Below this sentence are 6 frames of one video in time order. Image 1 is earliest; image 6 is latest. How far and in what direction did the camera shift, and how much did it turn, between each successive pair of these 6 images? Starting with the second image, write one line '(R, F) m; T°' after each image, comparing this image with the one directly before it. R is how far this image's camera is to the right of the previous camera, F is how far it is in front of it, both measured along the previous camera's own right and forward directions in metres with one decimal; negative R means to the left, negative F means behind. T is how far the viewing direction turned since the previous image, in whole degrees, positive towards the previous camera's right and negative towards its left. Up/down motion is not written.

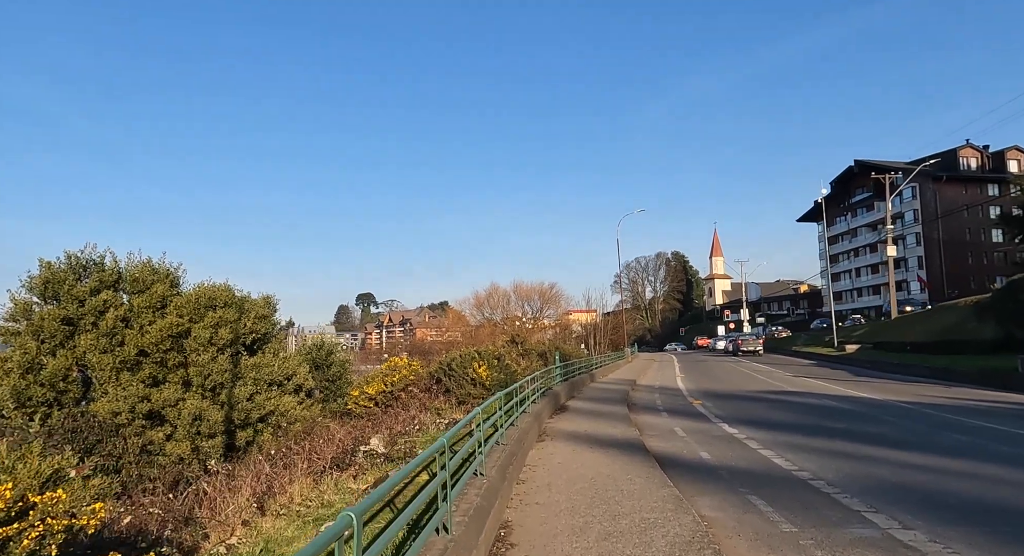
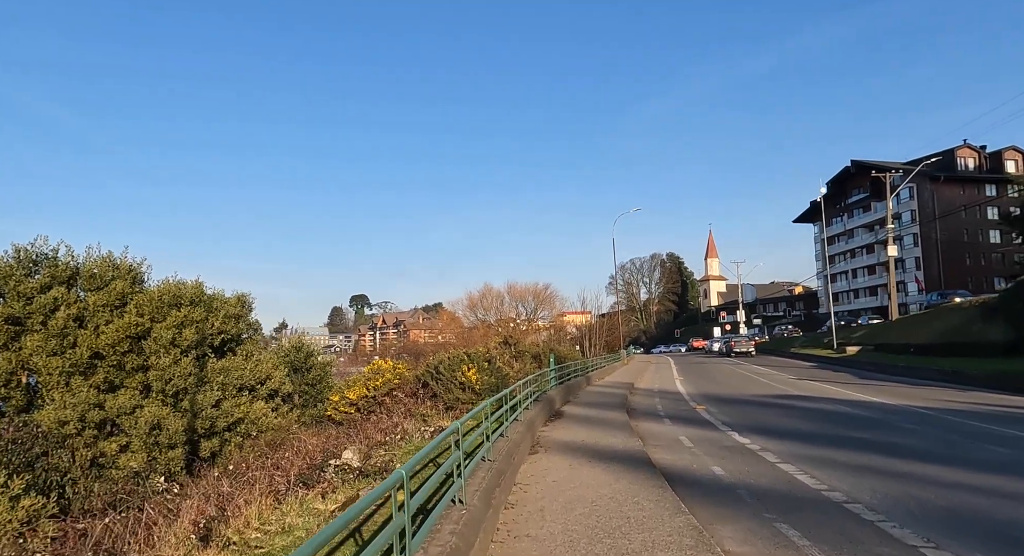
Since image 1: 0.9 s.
(+0.1, +1.3) m; 0°
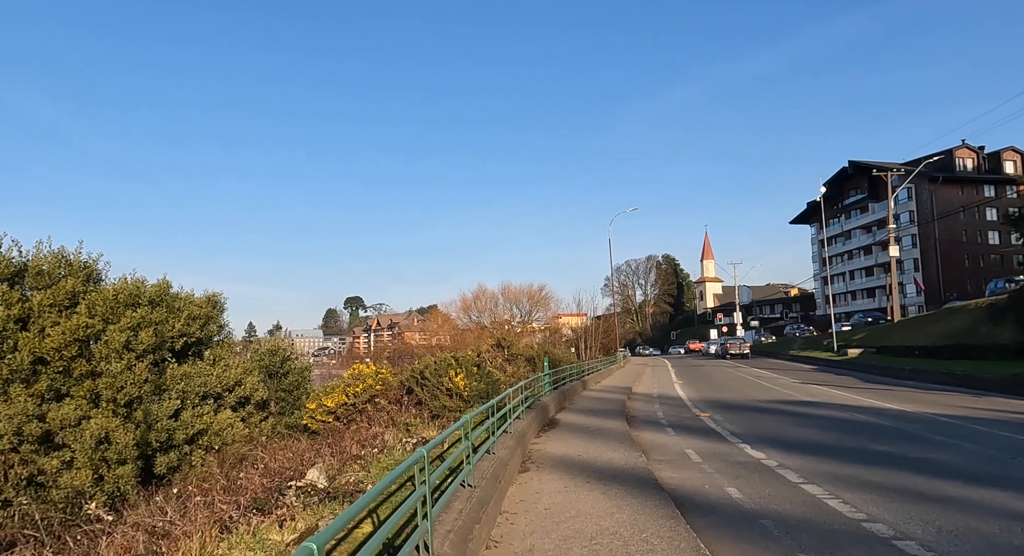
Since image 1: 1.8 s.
(+0.1, +1.4) m; 0°
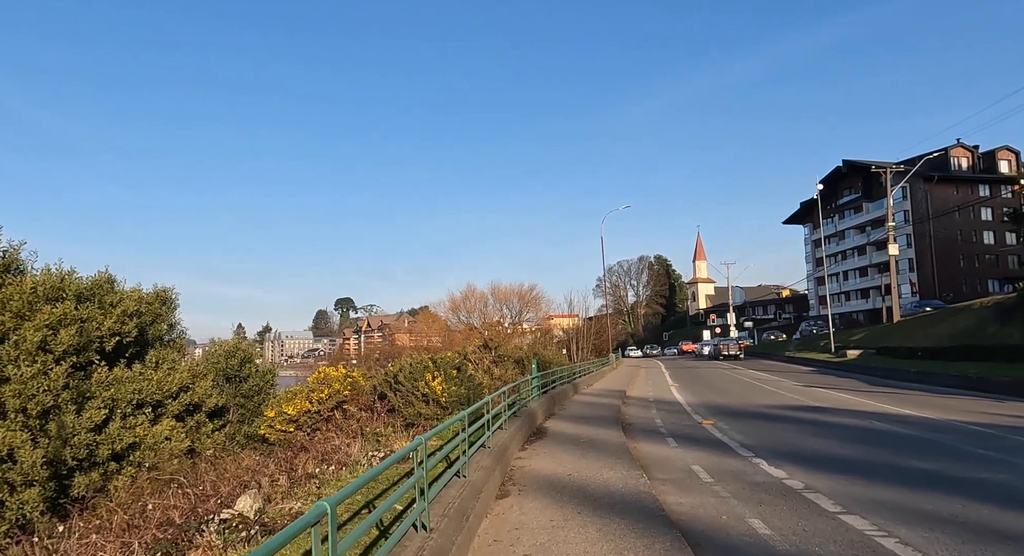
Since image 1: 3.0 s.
(+0.2, +1.8) m; +1°
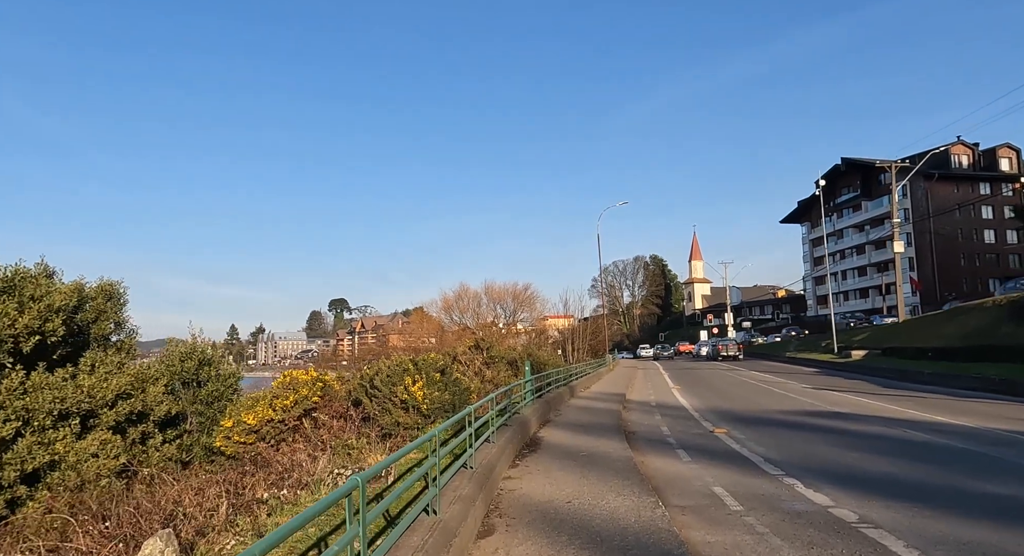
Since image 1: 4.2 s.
(+0.1, +1.9) m; 0°
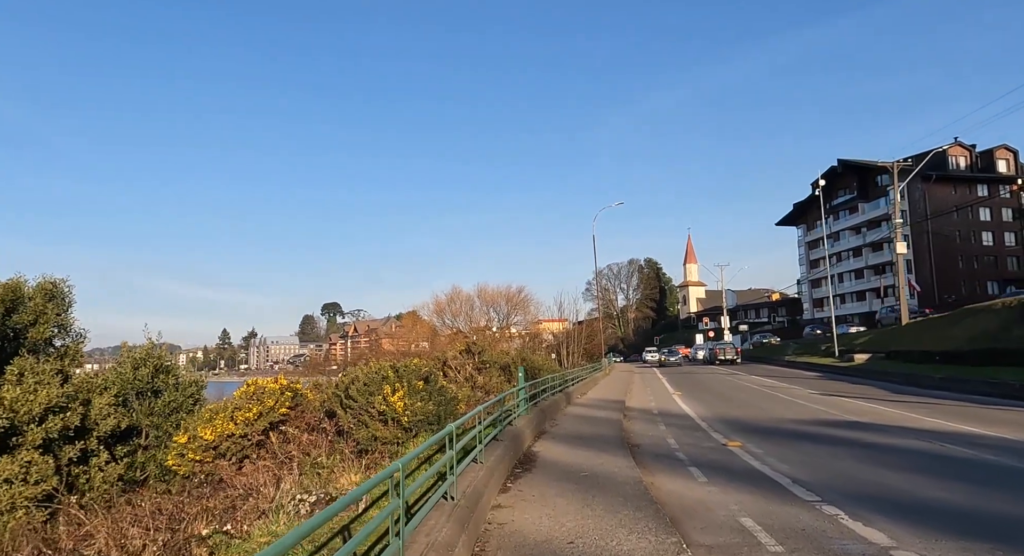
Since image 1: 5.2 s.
(0.0, +1.6) m; +1°
